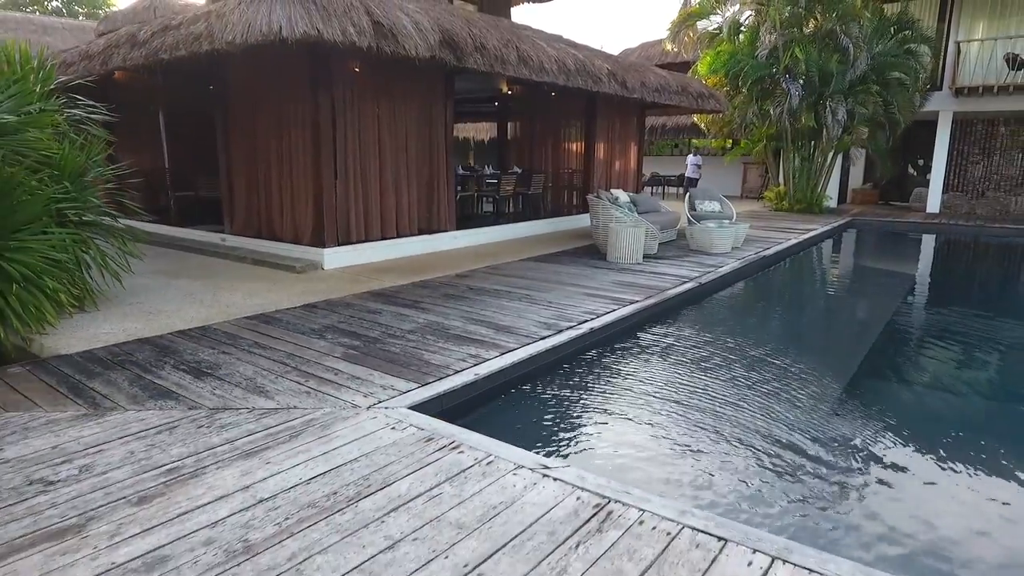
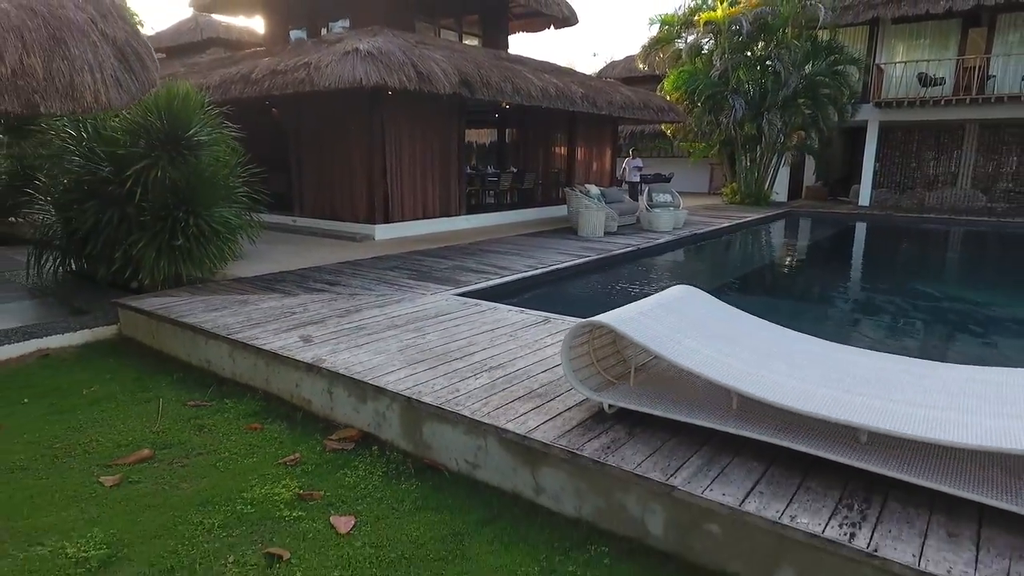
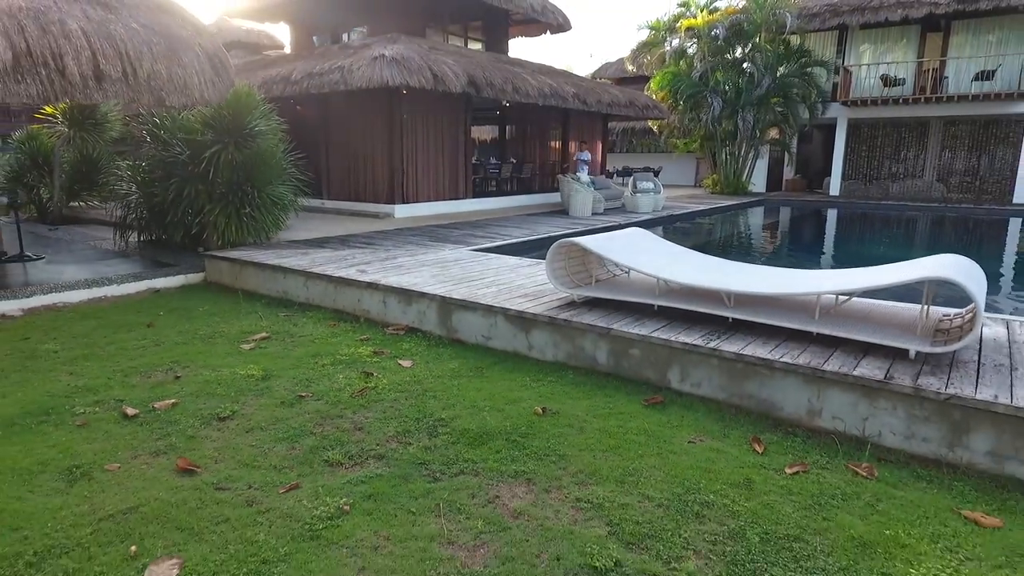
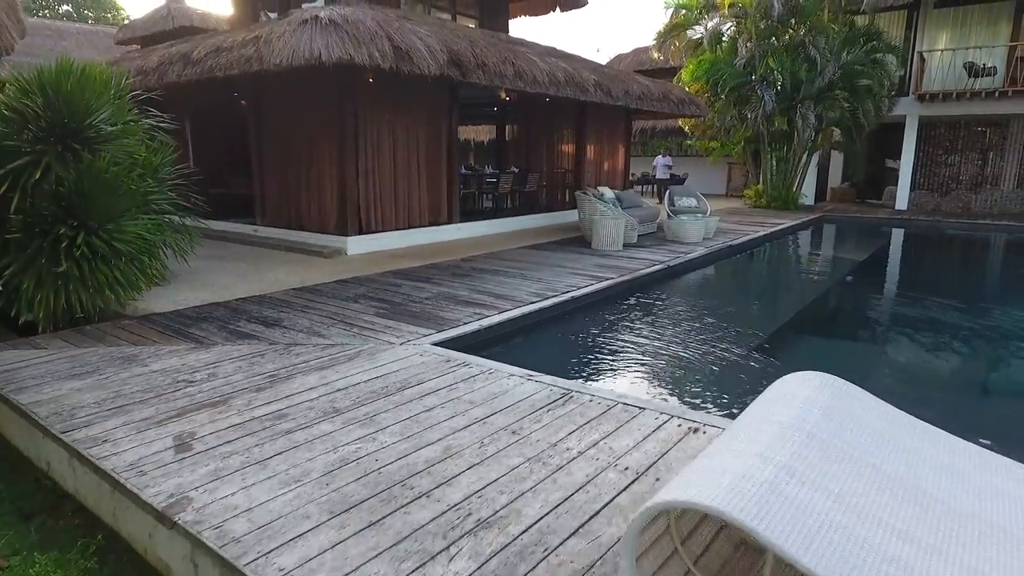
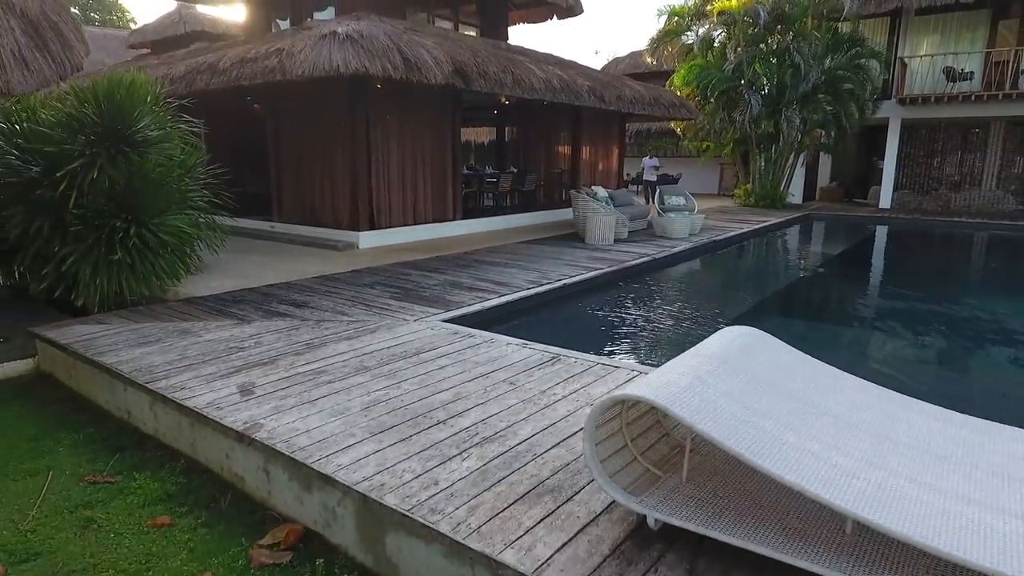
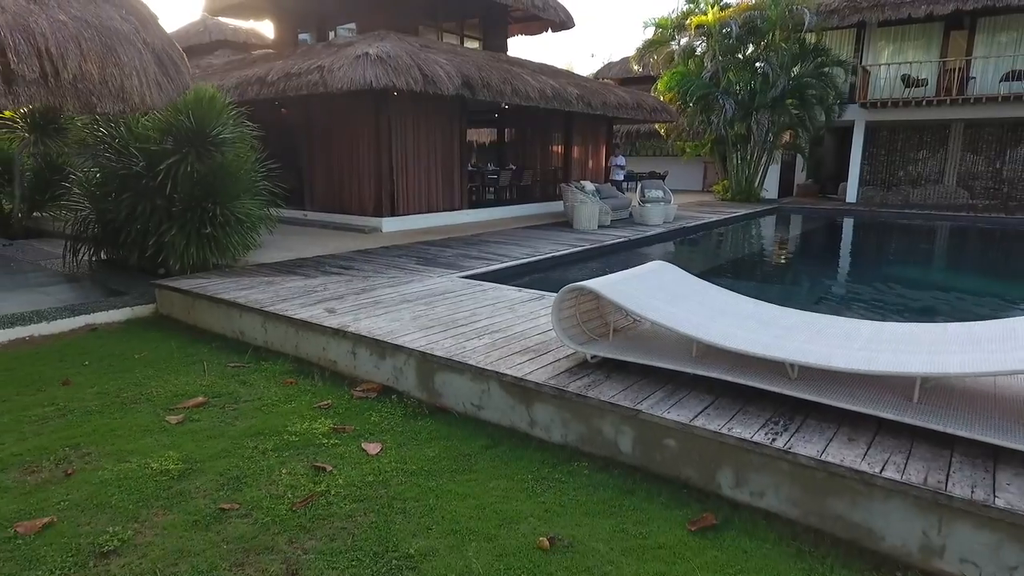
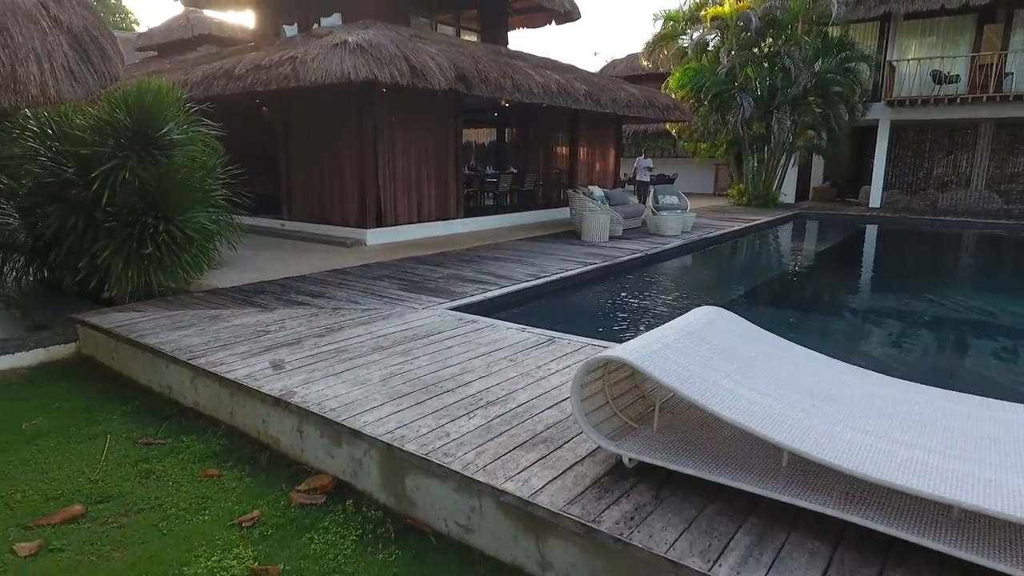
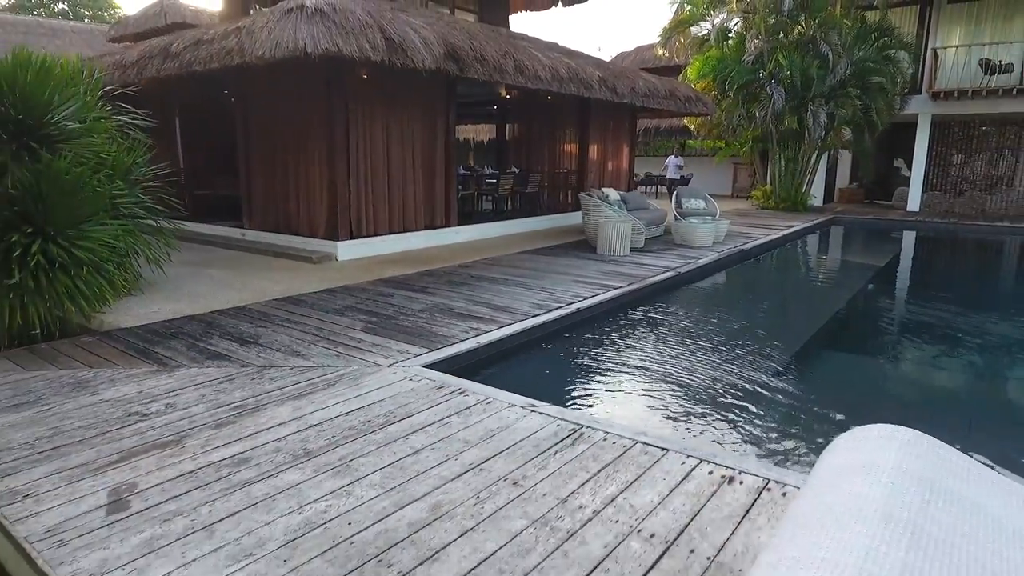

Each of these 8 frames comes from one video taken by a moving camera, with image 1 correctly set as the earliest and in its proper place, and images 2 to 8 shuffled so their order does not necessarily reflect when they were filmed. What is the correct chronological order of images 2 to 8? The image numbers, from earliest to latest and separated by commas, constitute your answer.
8, 4, 5, 7, 2, 6, 3
